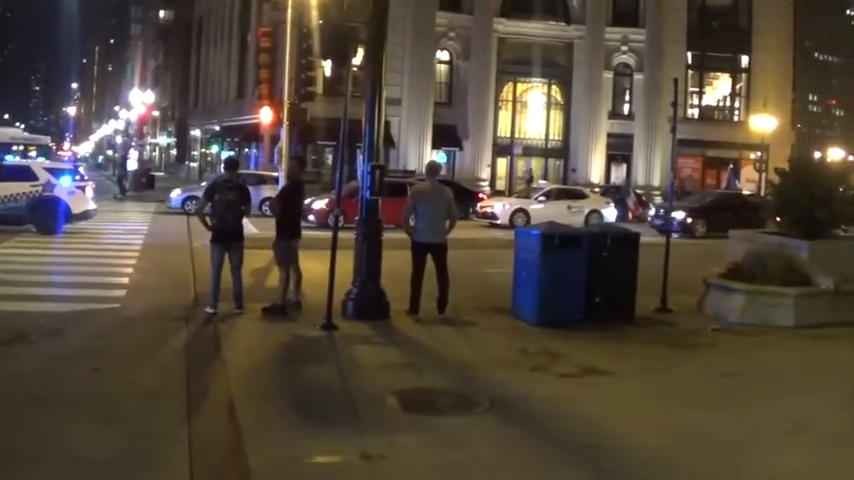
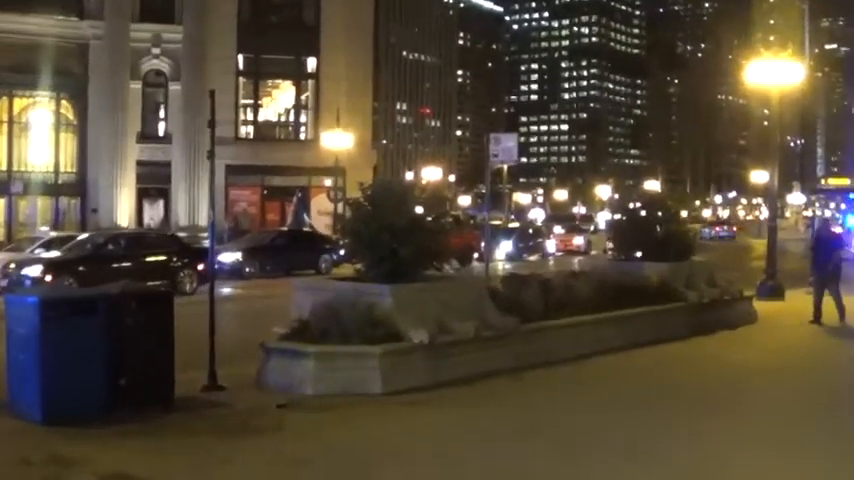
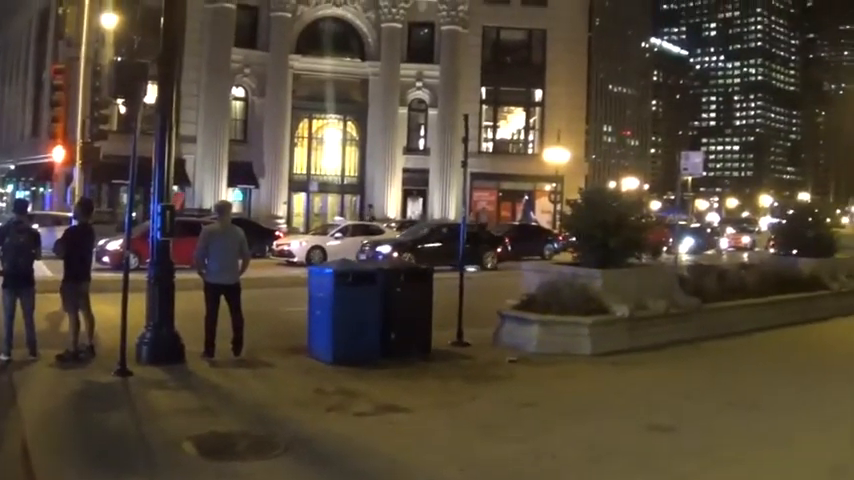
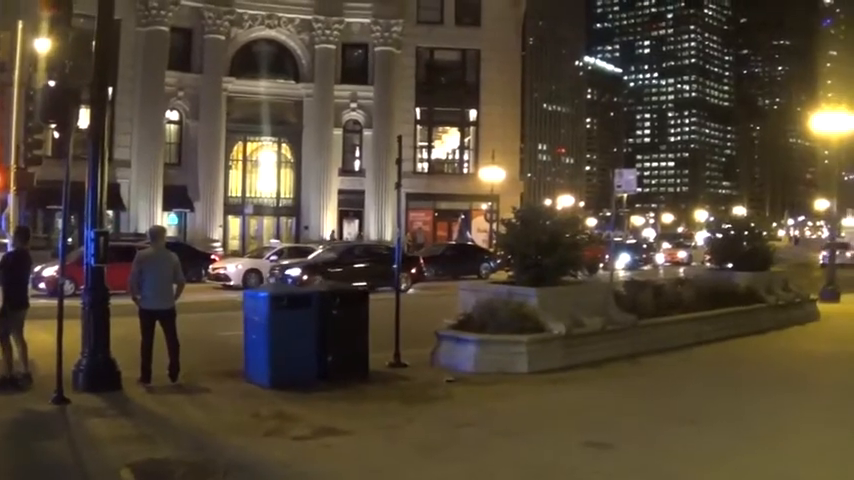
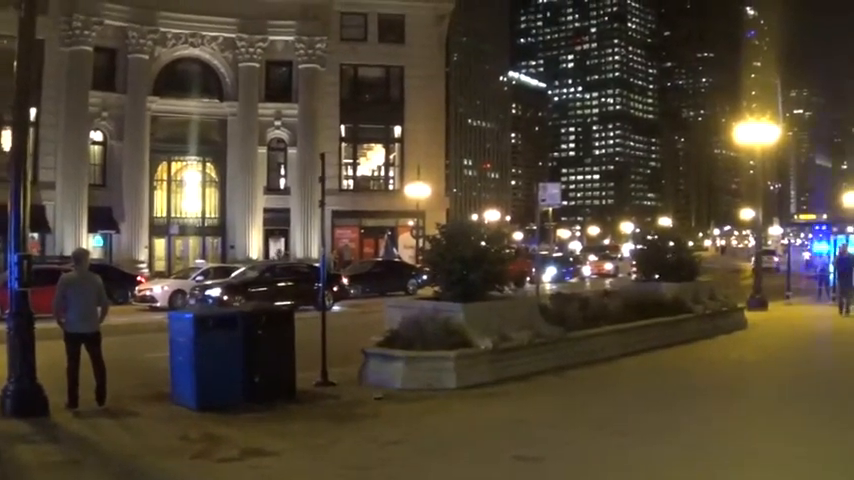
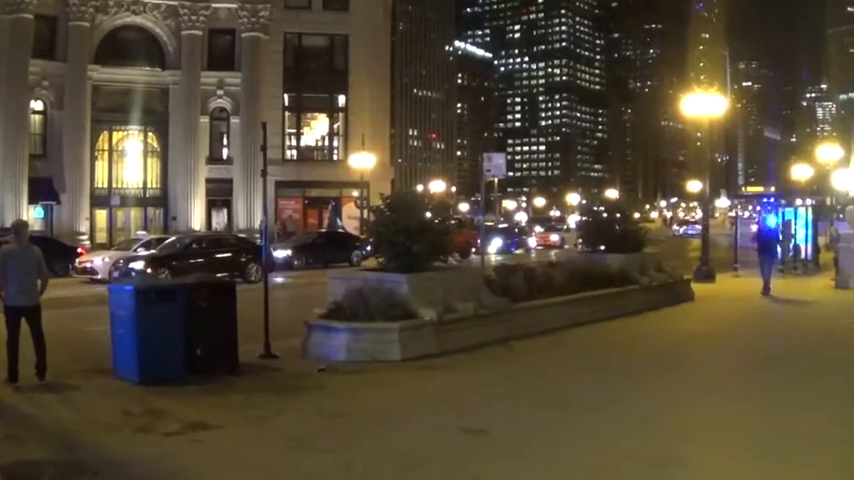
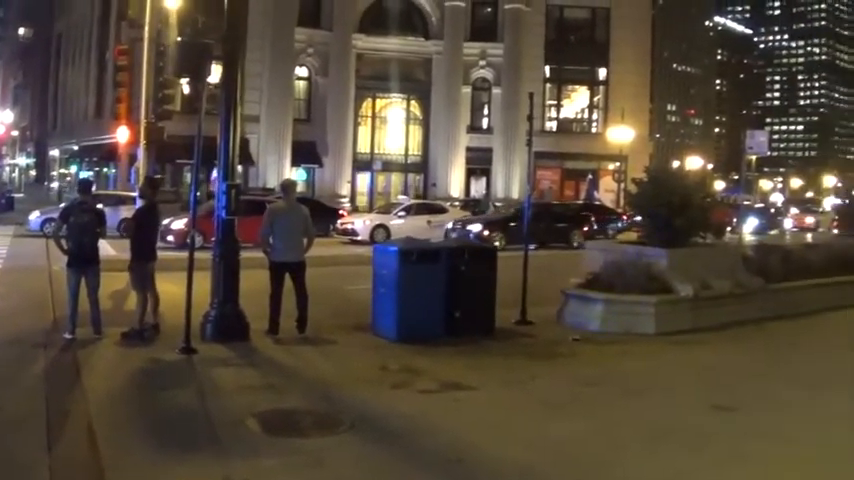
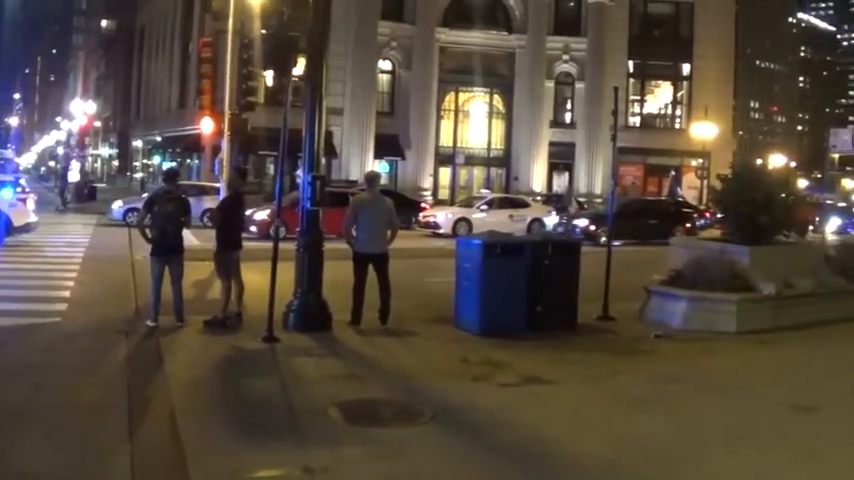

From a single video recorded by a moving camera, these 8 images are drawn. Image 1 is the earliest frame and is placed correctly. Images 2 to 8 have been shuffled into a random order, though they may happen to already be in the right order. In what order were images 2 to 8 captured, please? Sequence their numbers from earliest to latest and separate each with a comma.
8, 7, 3, 4, 5, 6, 2
